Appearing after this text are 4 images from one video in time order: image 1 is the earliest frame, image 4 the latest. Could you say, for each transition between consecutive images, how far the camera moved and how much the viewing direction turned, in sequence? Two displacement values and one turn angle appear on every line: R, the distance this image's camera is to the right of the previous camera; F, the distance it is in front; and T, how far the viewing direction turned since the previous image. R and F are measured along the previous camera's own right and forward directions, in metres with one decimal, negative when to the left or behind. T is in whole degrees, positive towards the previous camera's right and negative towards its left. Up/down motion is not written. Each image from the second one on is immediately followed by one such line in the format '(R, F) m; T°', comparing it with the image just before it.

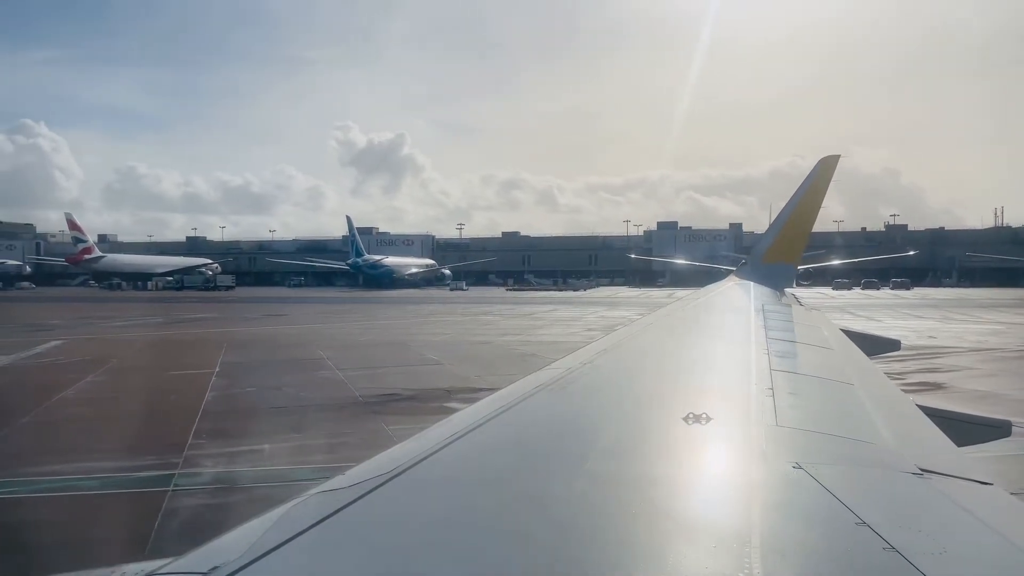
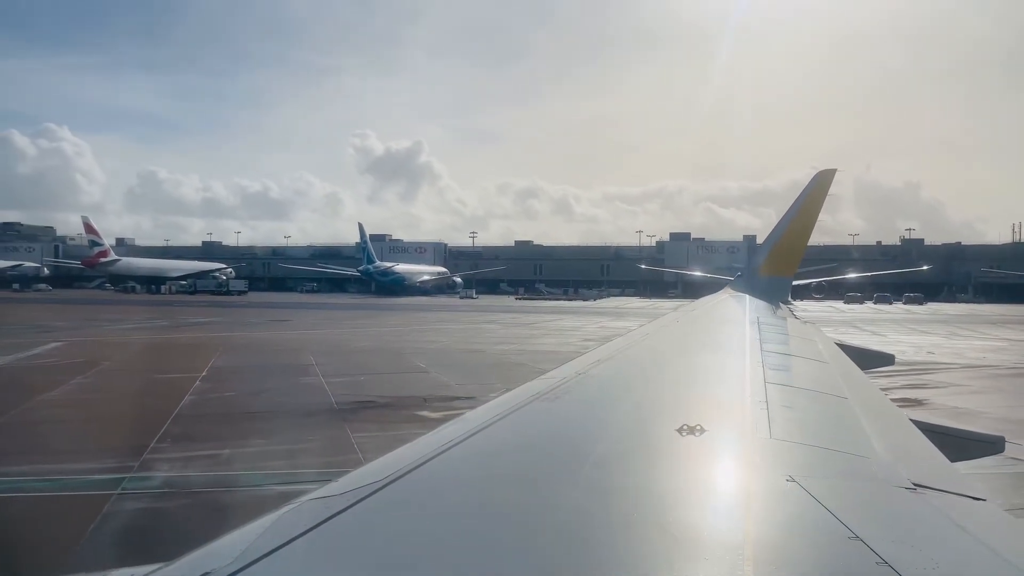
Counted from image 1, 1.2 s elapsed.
(+0.4, 0.0) m; 0°
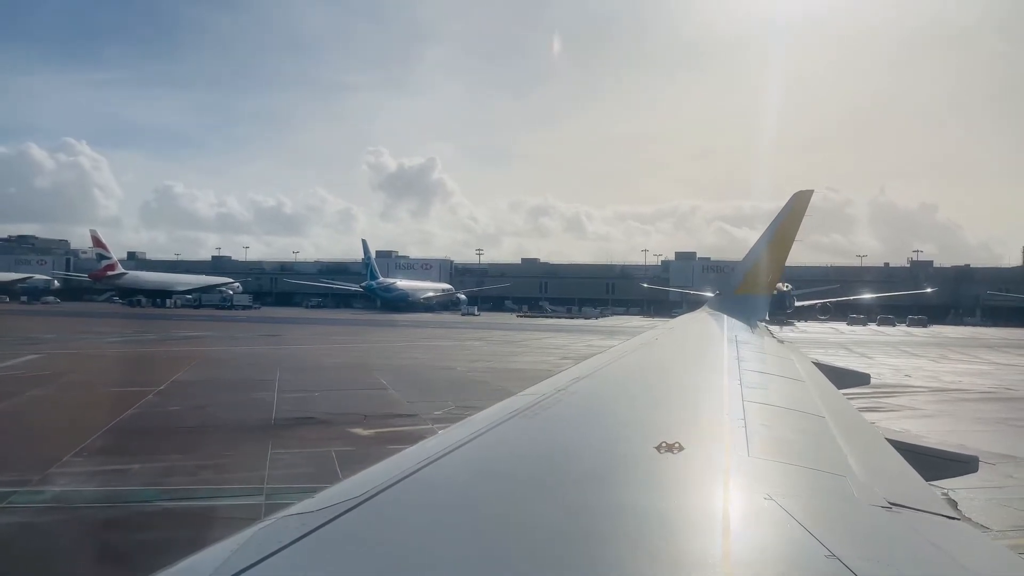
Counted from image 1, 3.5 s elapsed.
(+0.8, 0.0) m; 0°
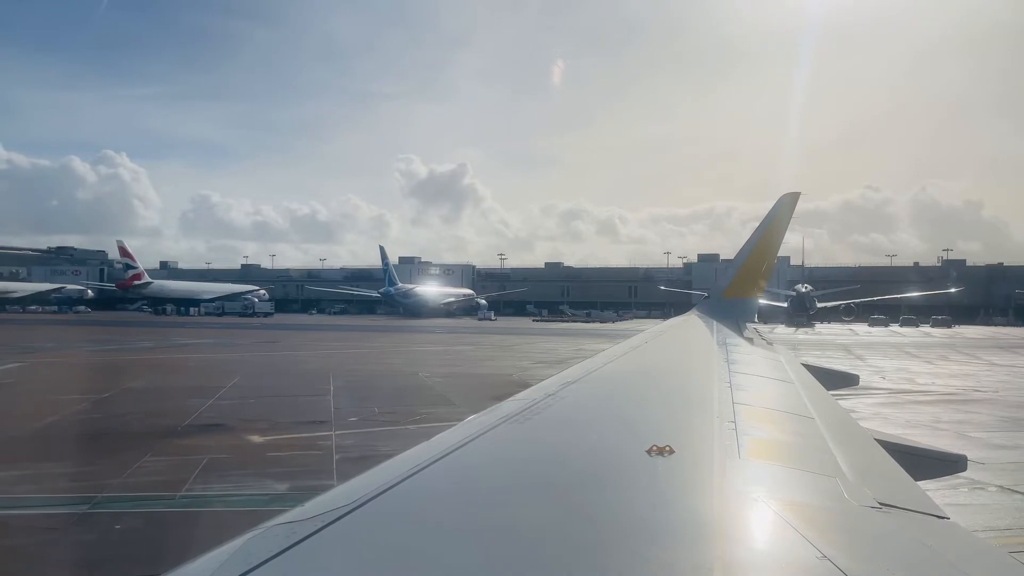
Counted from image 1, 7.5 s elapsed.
(+1.4, 0.0) m; -1°
